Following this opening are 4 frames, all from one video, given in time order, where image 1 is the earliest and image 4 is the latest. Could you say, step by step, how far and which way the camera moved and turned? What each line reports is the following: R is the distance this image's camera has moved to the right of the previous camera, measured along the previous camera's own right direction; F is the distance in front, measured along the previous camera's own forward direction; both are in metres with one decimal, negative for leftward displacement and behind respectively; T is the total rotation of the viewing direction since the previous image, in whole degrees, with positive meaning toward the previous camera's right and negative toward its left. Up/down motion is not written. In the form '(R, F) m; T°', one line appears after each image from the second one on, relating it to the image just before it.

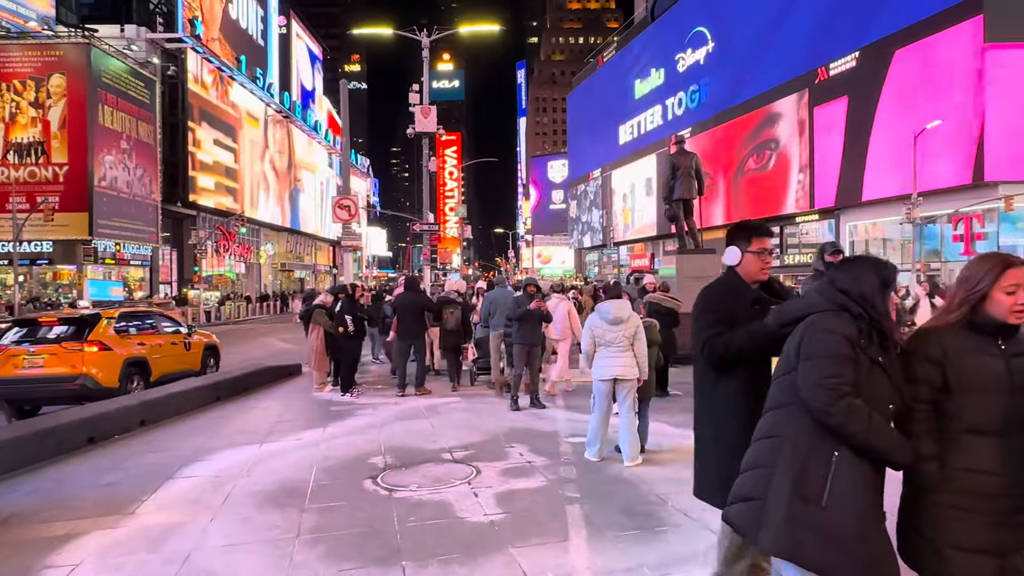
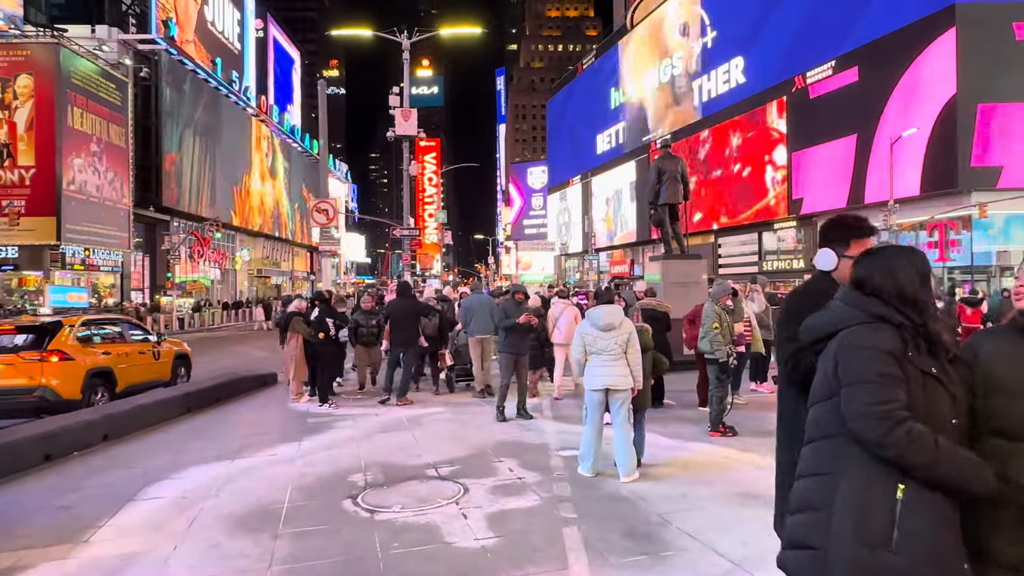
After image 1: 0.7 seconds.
(-0.1, +0.4) m; +2°
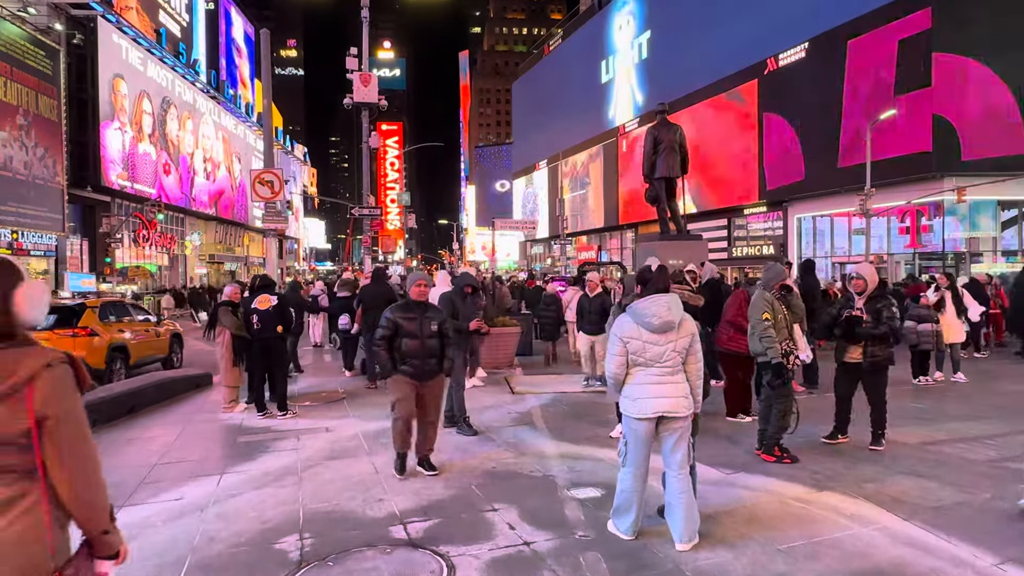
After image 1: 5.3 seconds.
(-0.3, +1.9) m; +3°
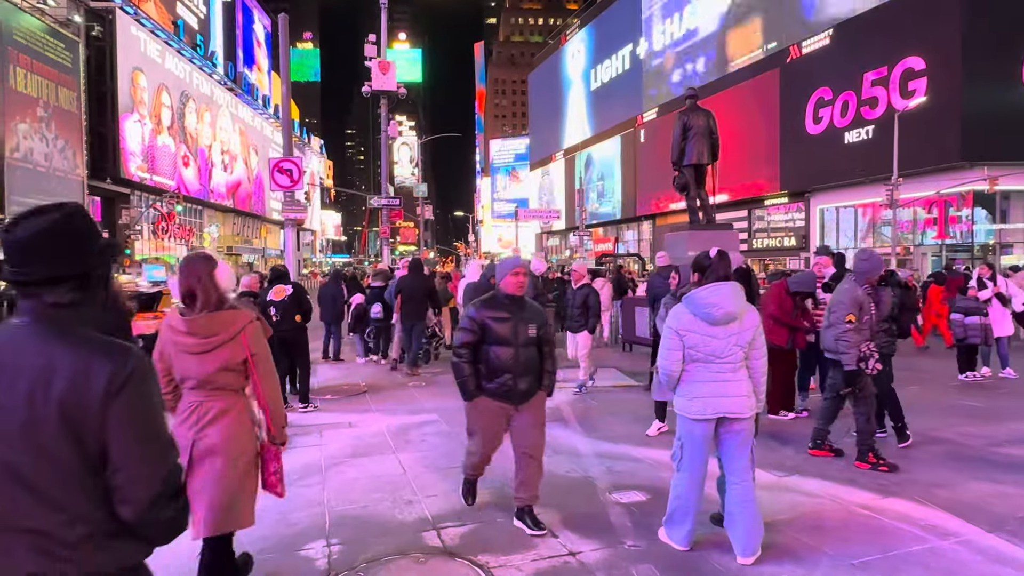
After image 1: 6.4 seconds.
(-0.2, +0.3) m; -1°
